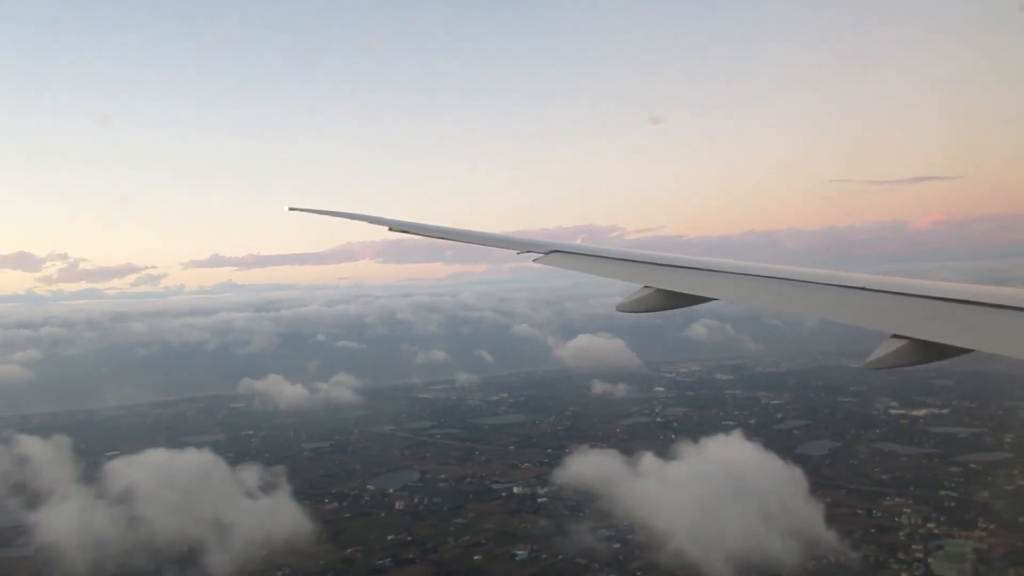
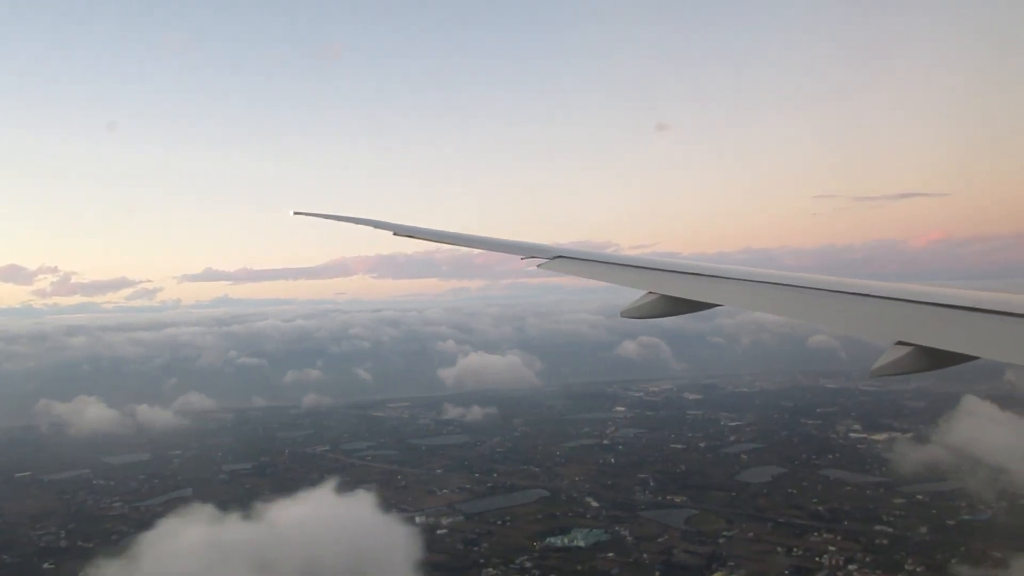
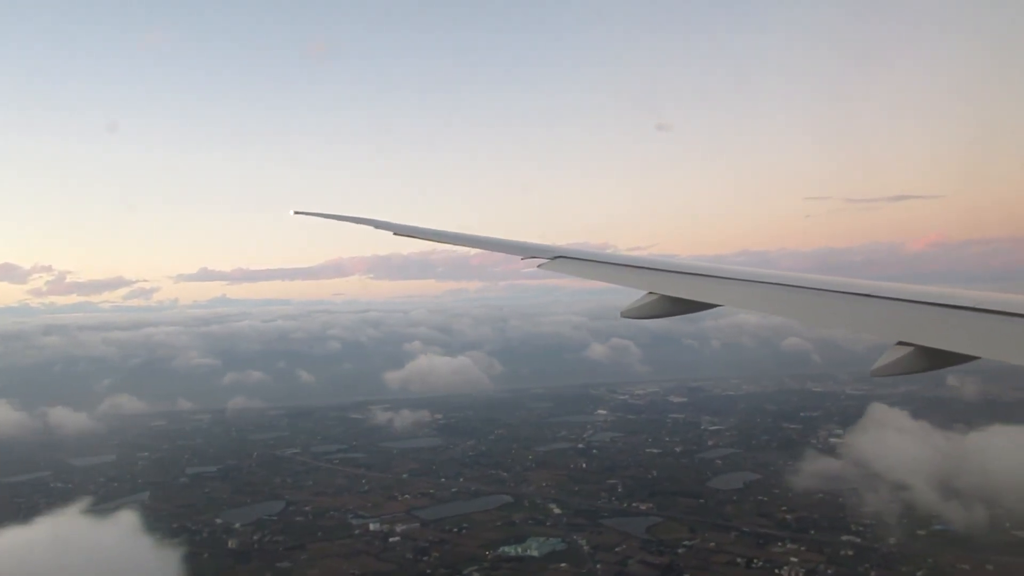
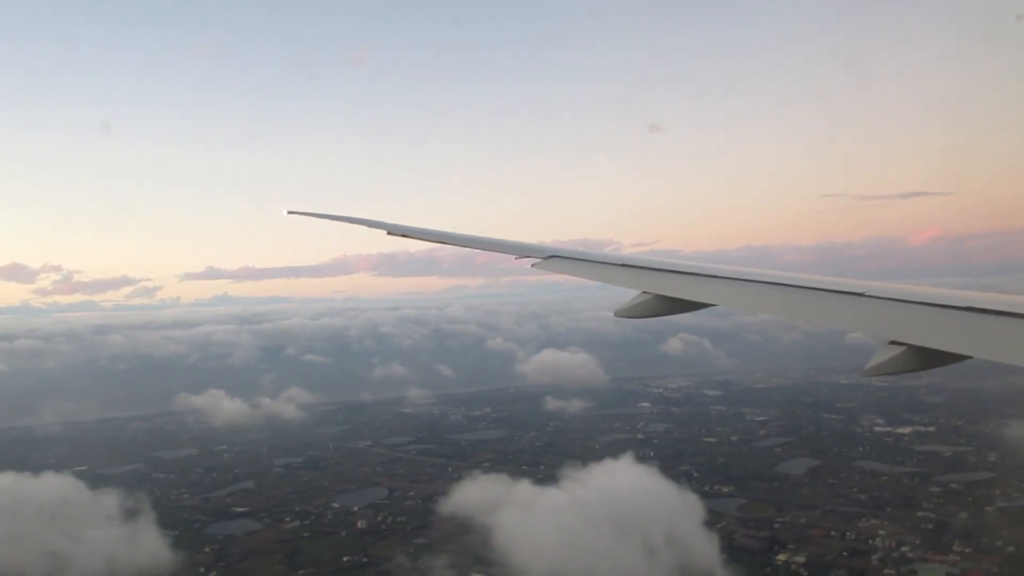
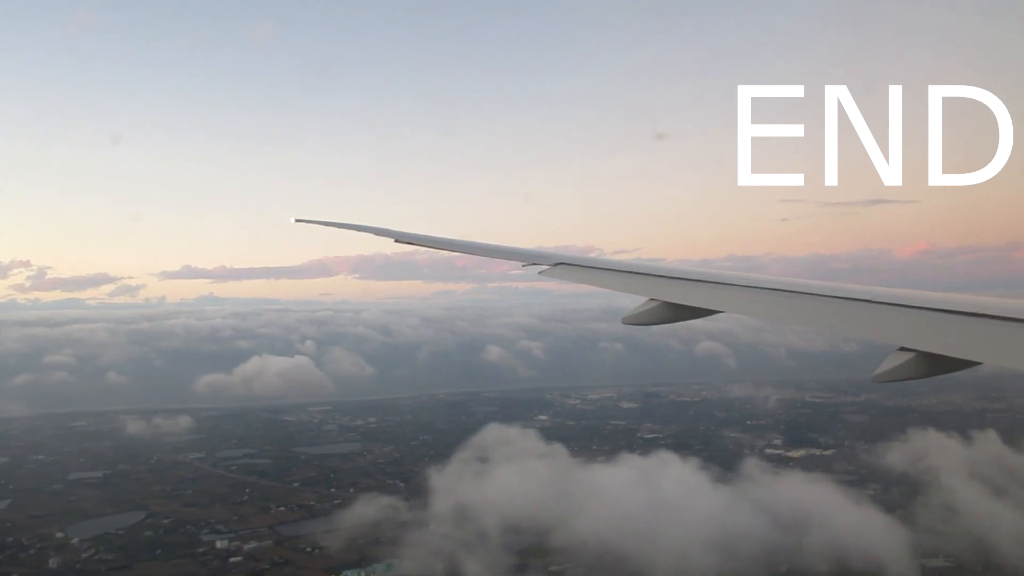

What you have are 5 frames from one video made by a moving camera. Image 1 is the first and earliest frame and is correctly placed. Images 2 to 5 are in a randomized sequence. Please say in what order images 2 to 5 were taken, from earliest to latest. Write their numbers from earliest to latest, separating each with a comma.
4, 2, 3, 5
